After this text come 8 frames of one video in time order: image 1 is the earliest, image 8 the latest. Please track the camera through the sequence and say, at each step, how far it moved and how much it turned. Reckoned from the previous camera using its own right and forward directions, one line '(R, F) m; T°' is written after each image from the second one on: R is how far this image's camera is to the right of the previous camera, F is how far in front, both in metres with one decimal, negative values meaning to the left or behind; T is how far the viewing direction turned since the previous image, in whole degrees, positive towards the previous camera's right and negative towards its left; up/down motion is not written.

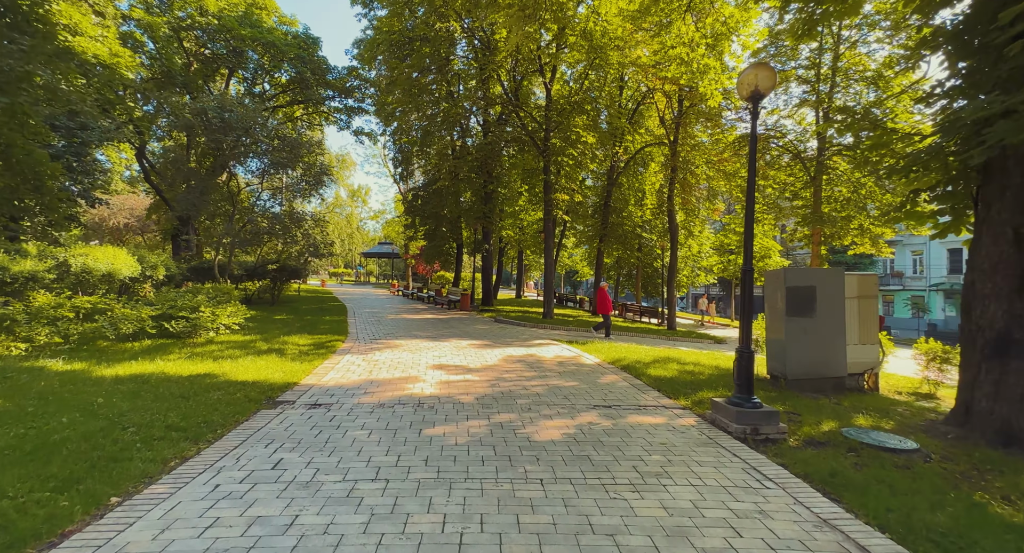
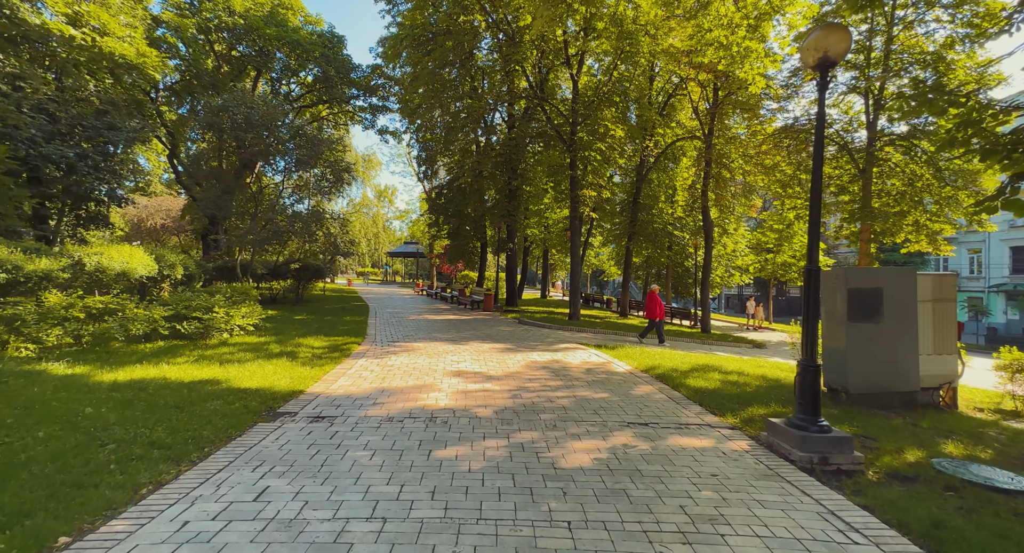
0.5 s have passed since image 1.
(0.0, +0.7) m; -3°
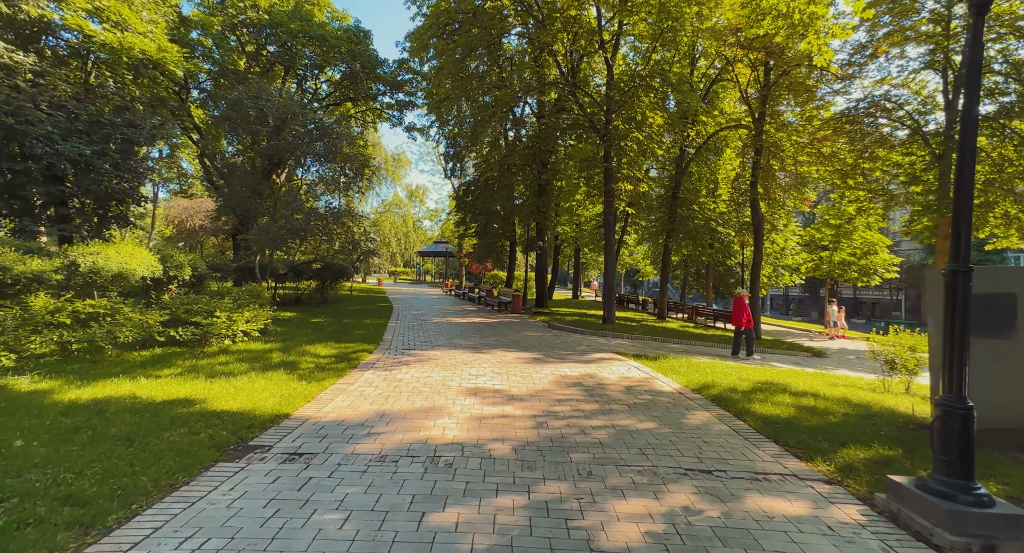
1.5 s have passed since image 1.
(+0.1, +1.2) m; -3°
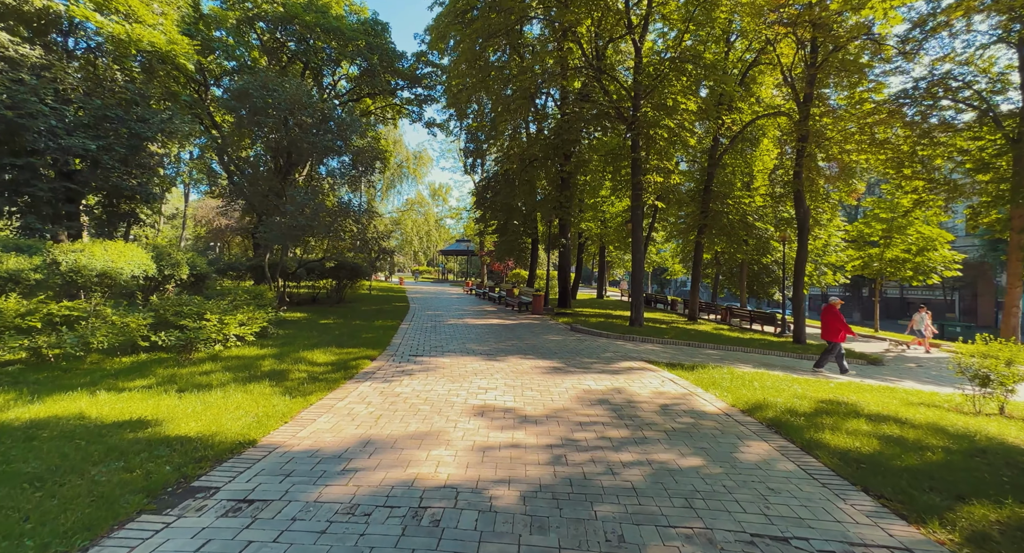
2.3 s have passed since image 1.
(+0.1, +1.0) m; -3°
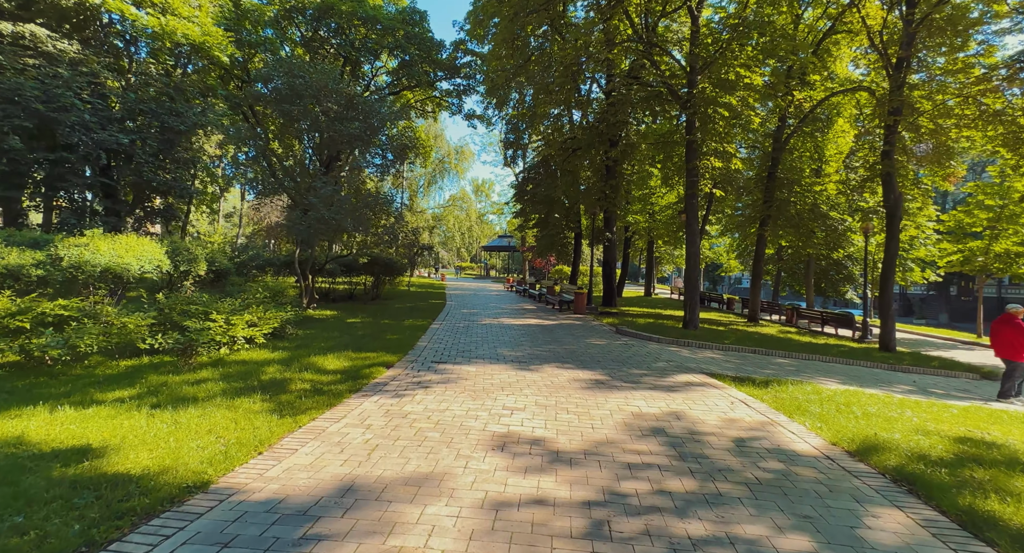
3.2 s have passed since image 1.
(+0.1, +1.2) m; -5°
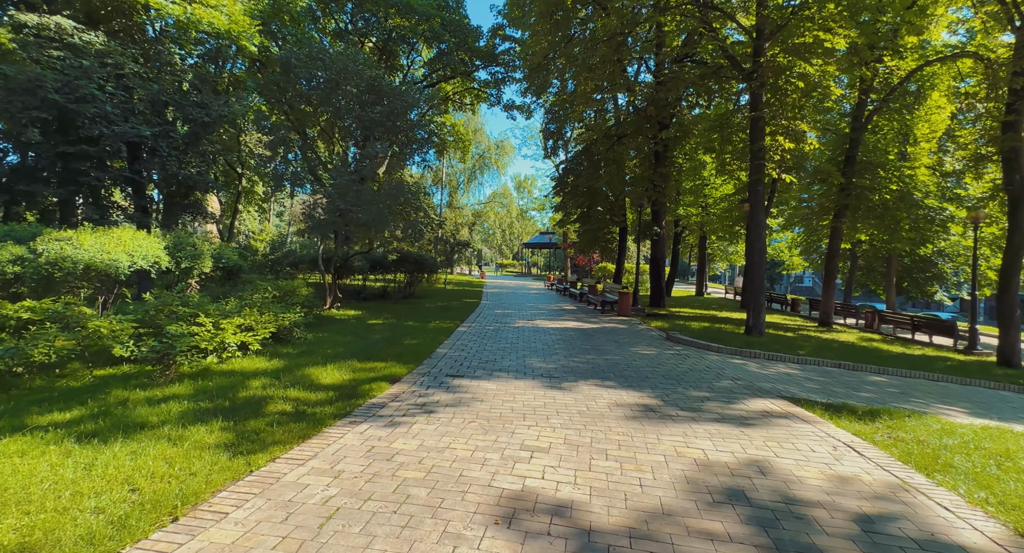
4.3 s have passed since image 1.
(+0.2, +1.4) m; -5°
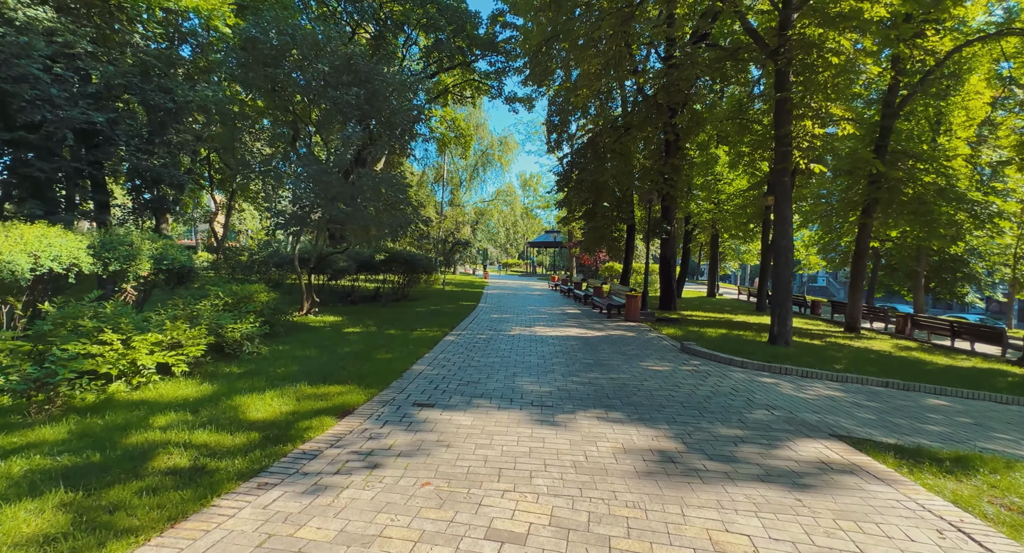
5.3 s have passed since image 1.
(+0.3, +1.4) m; -1°
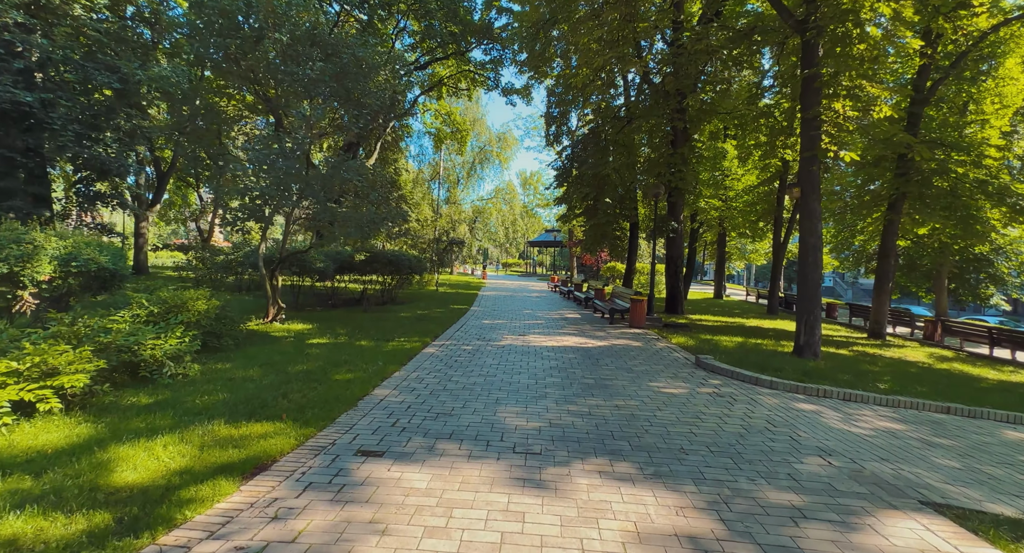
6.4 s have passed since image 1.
(+0.2, +1.4) m; 0°
